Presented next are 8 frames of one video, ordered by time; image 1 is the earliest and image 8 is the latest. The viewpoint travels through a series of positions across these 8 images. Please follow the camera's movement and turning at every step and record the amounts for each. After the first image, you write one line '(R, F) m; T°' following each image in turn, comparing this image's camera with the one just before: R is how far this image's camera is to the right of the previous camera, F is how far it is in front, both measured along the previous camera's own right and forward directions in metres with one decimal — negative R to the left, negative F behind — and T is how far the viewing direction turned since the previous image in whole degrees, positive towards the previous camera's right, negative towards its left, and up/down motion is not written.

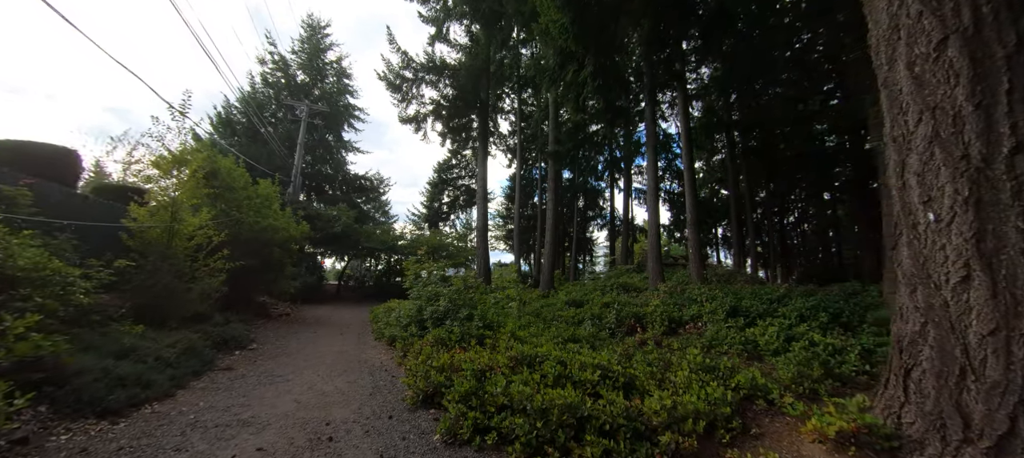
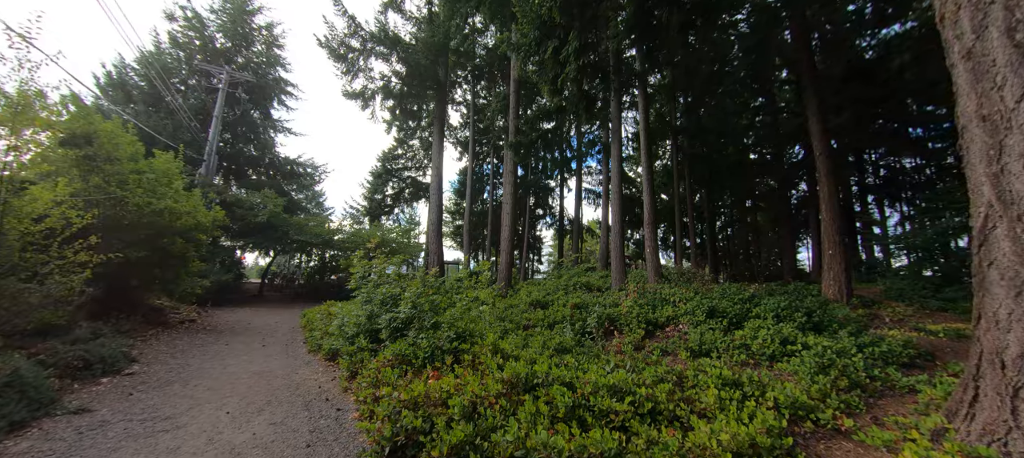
(-0.5, +0.9) m; +9°
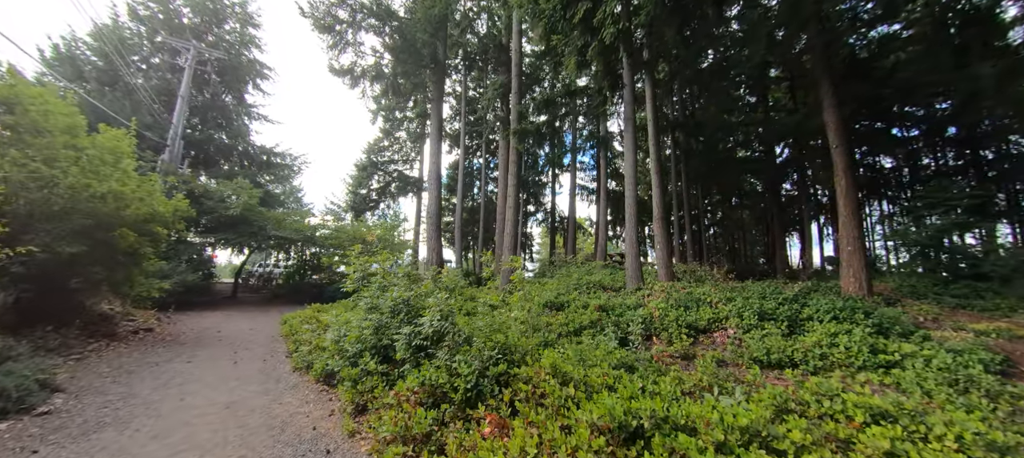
(-0.7, +1.0) m; +3°
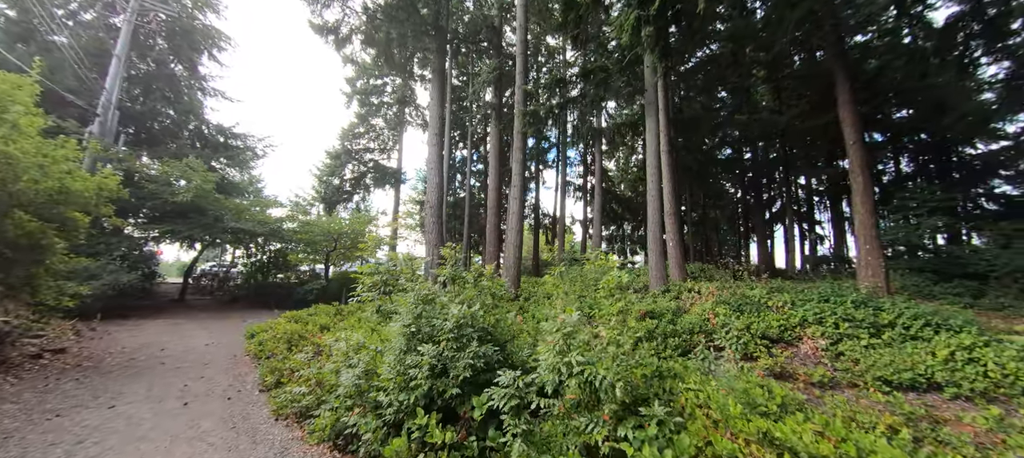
(-1.0, +1.3) m; +5°
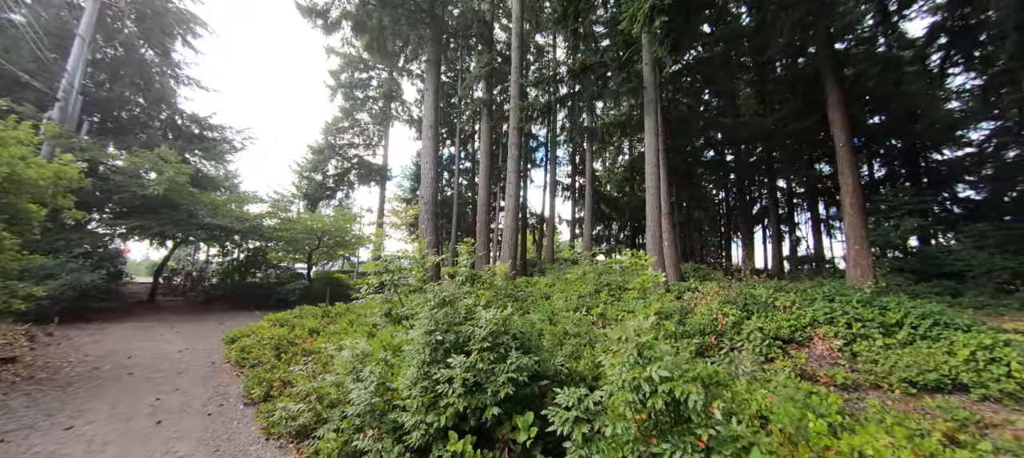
(-0.3, +0.3) m; +3°
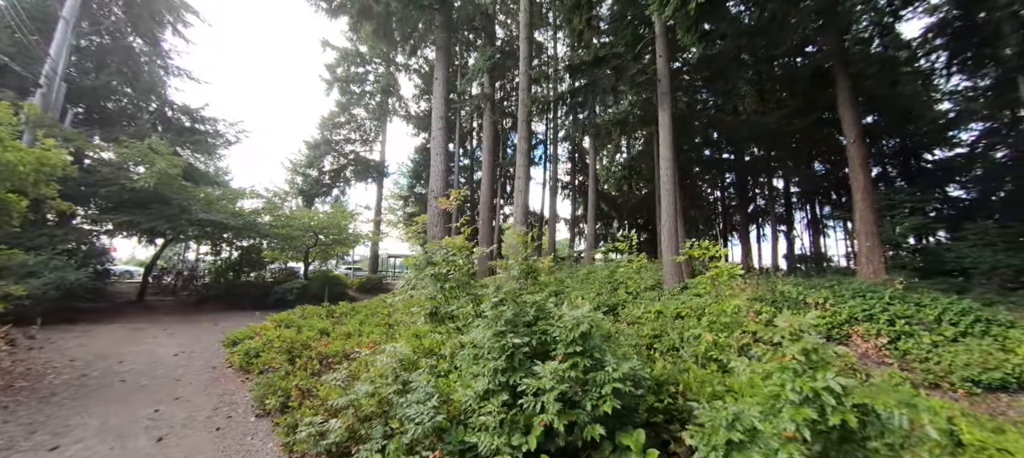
(-0.4, +0.3) m; +1°
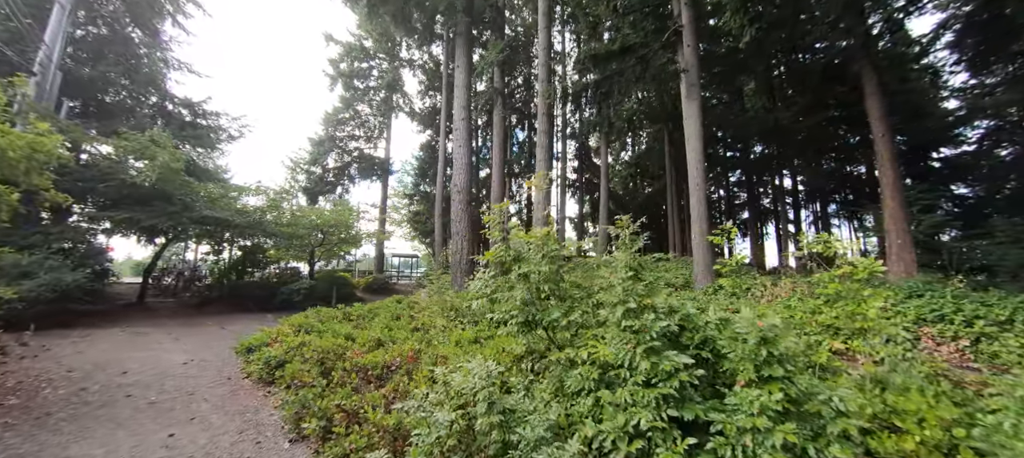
(-0.6, +0.4) m; 0°
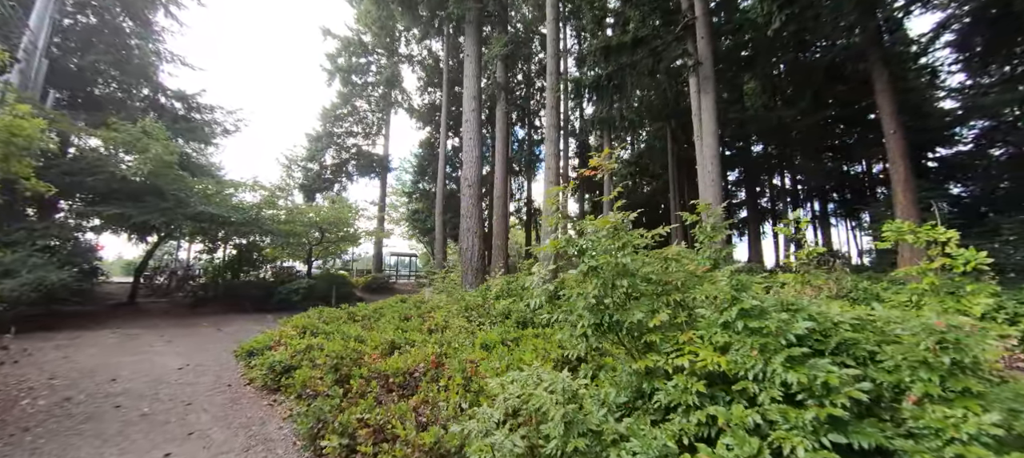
(-0.3, +0.3) m; +1°
